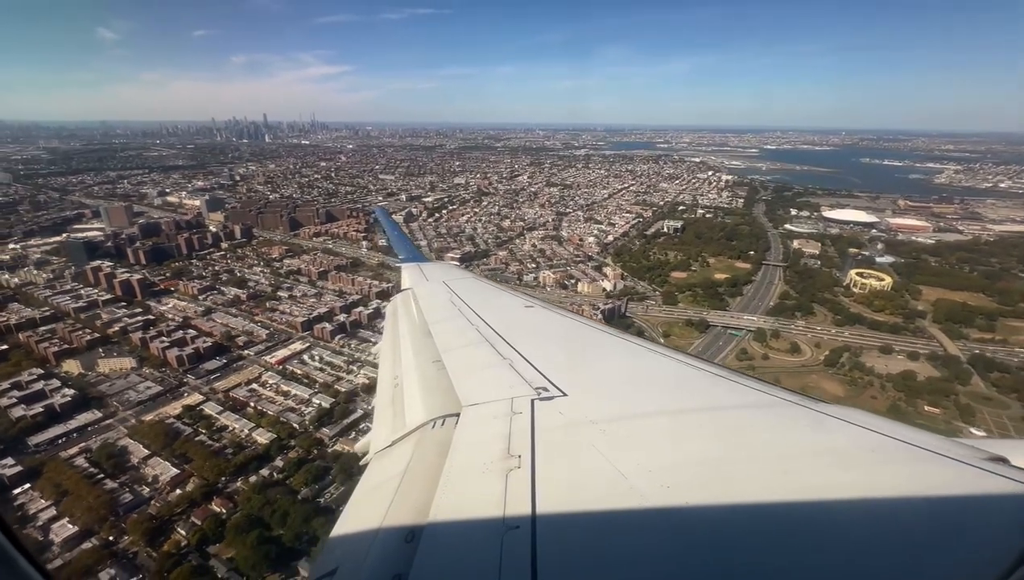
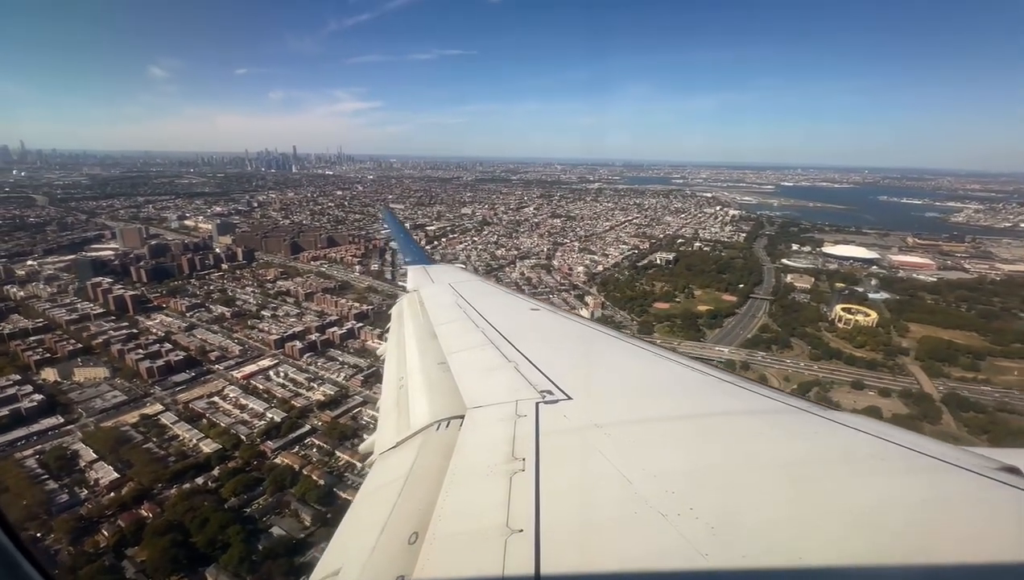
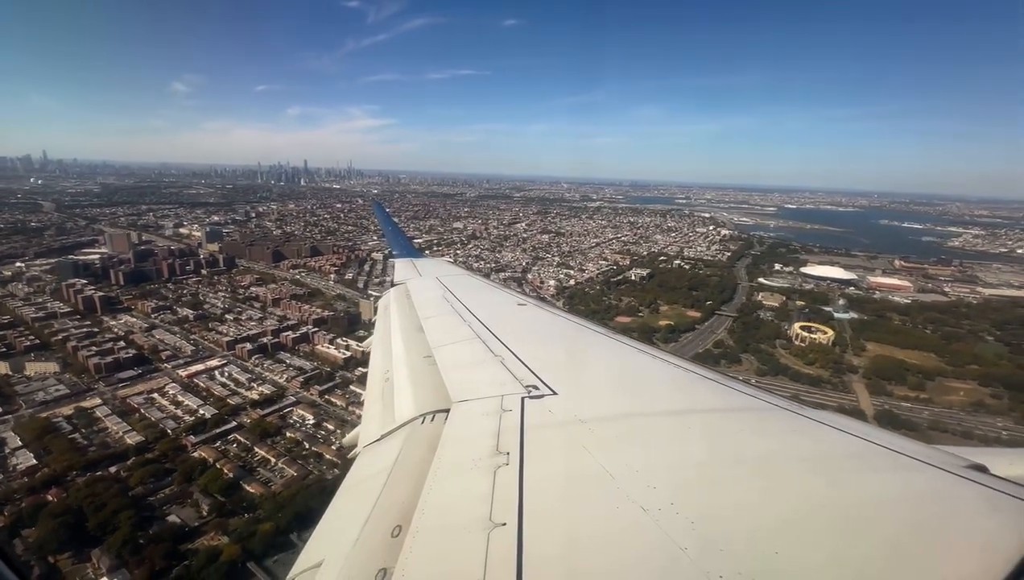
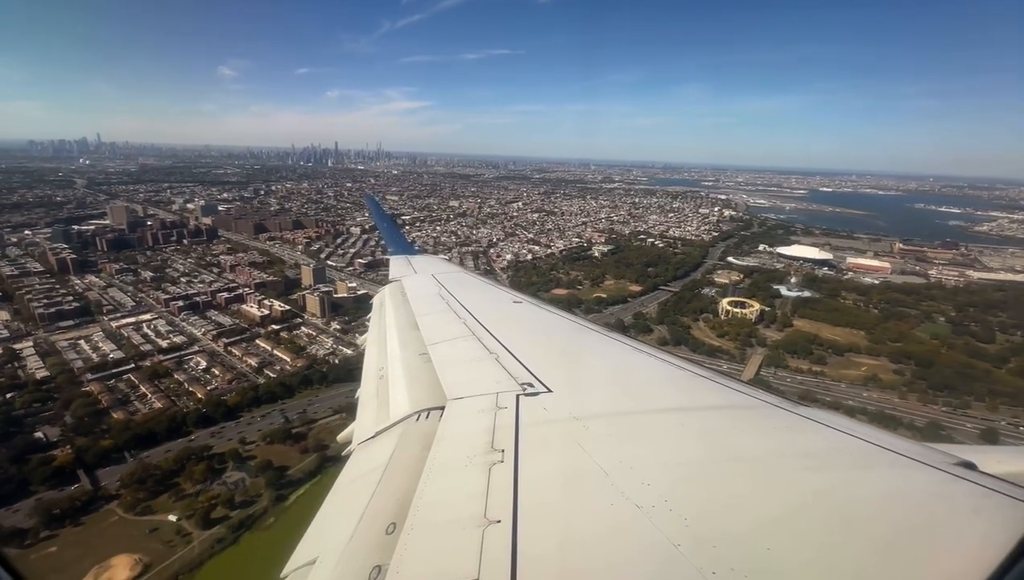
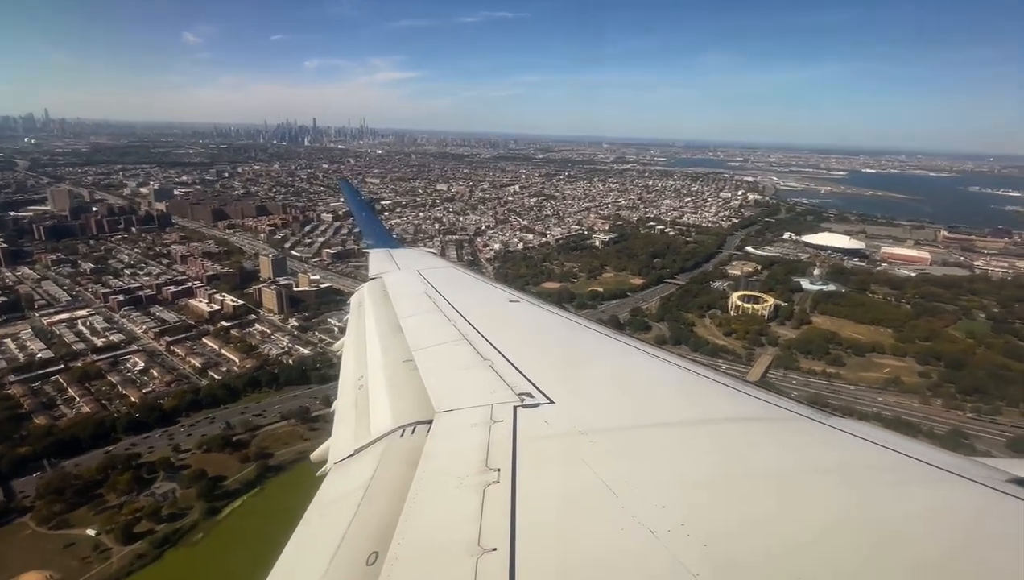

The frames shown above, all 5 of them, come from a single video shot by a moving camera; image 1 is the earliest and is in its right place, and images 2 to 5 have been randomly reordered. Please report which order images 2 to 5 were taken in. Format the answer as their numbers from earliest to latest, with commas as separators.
2, 3, 4, 5
